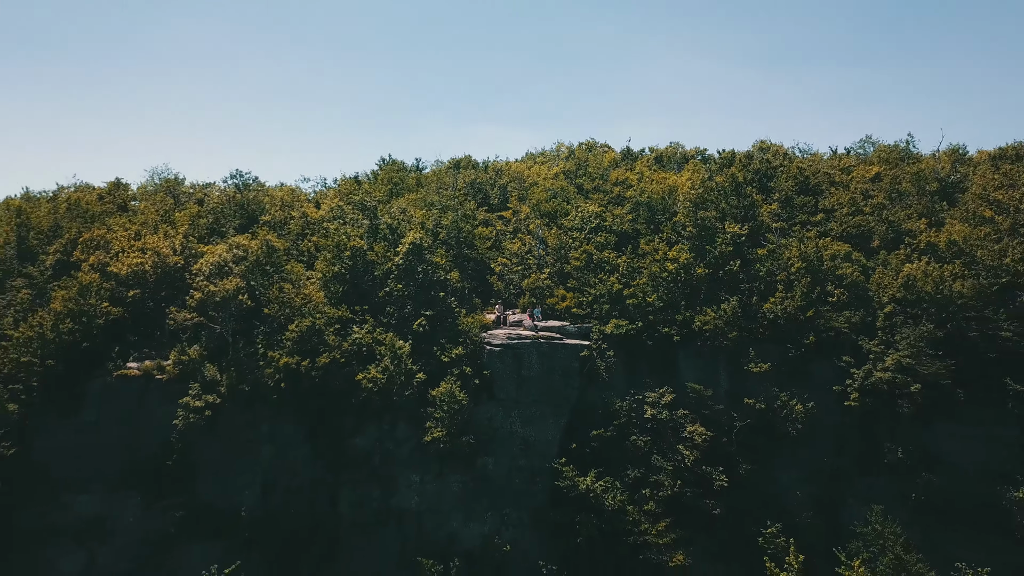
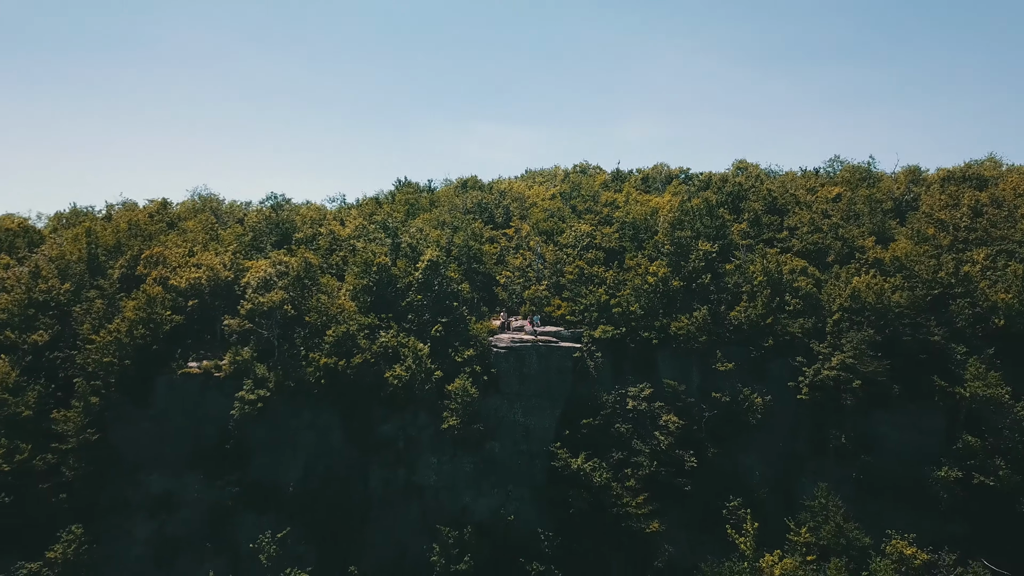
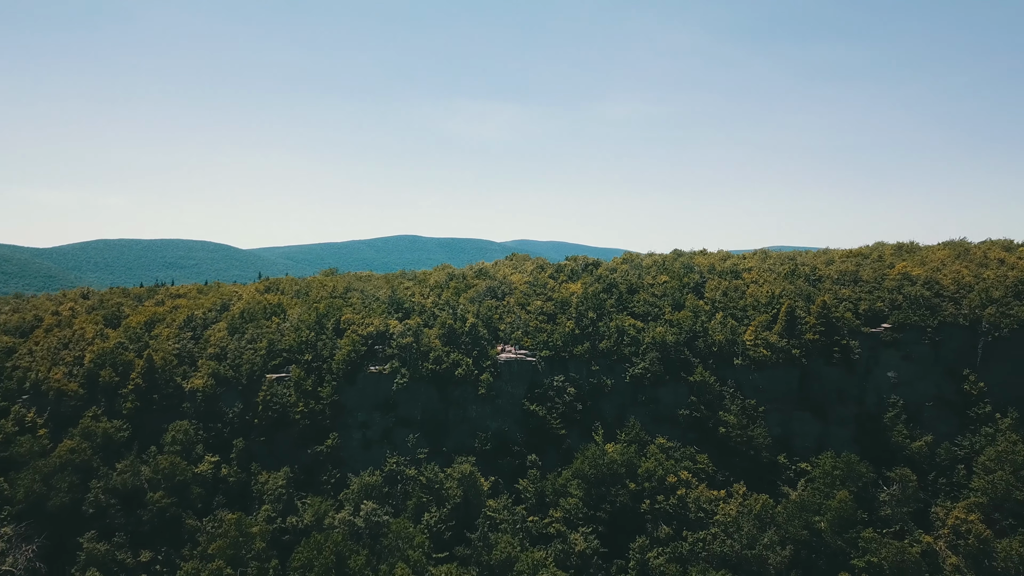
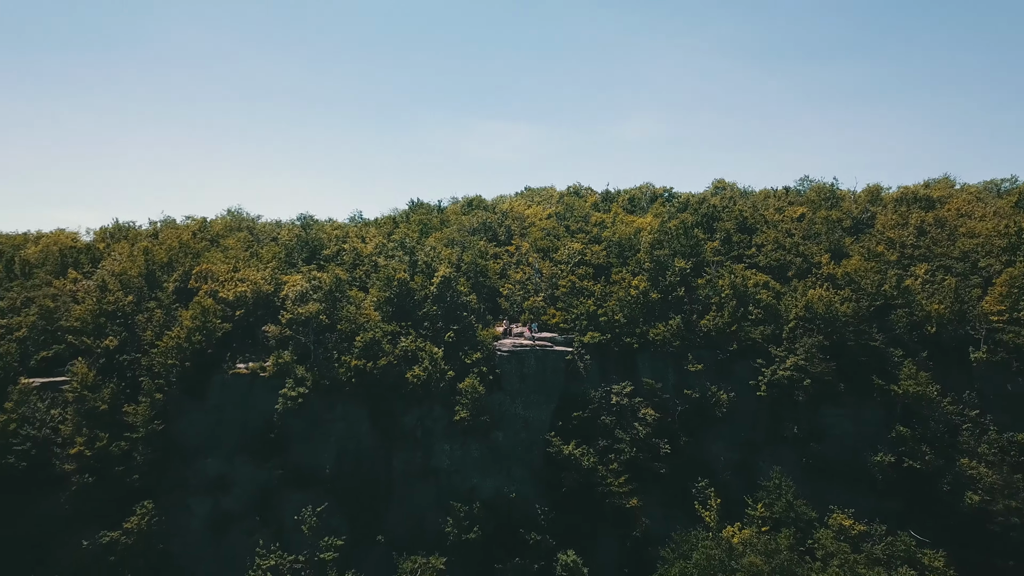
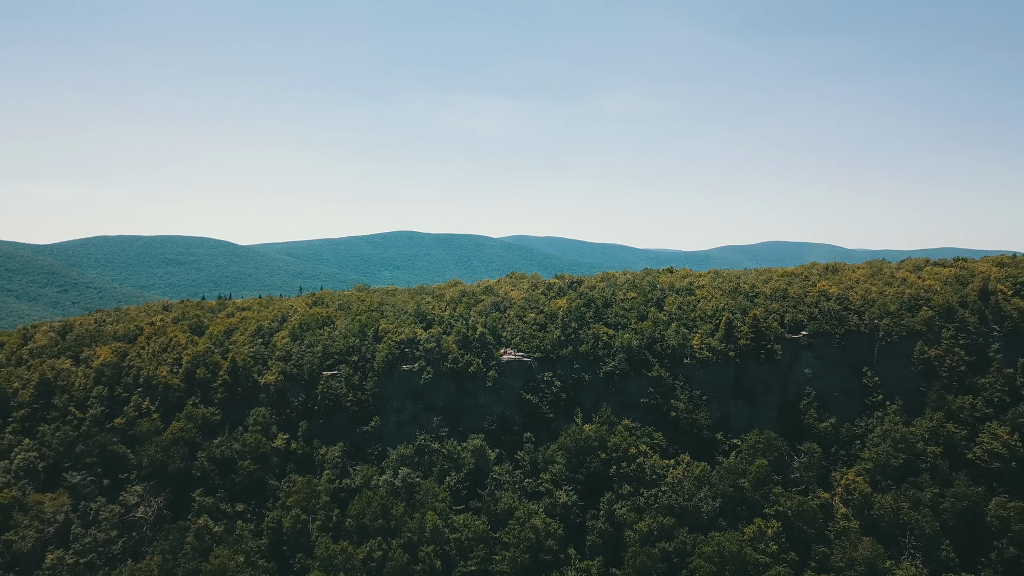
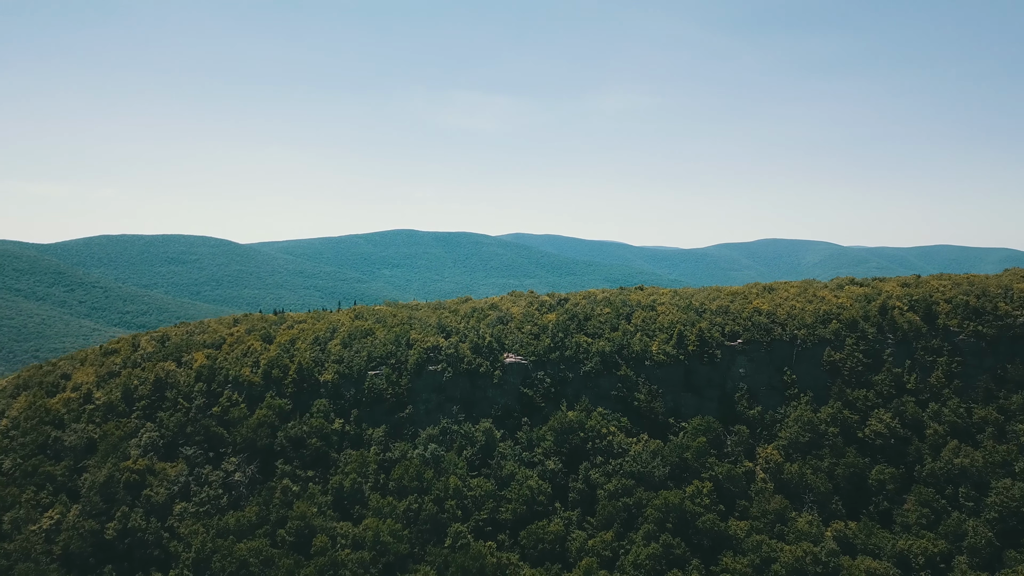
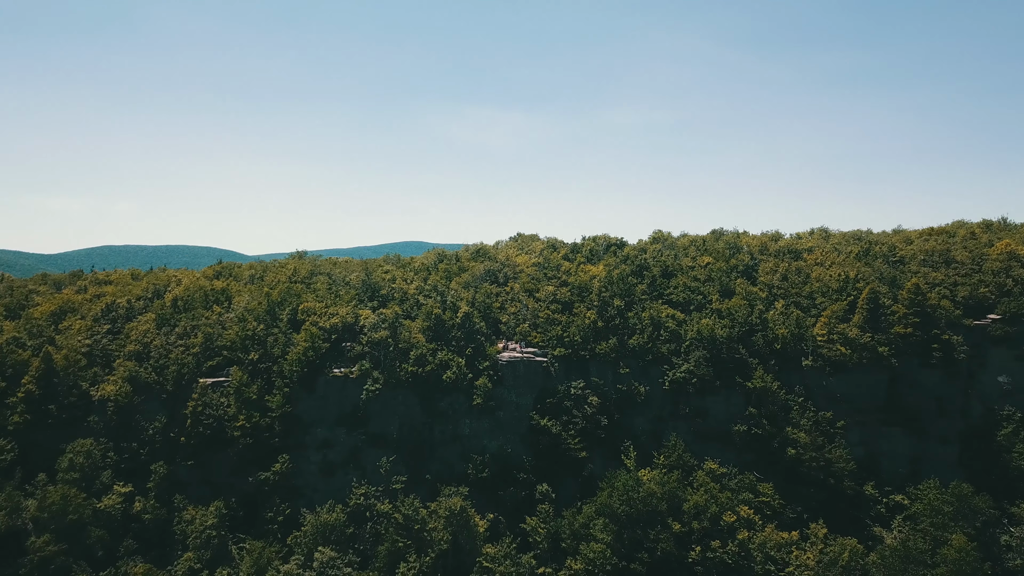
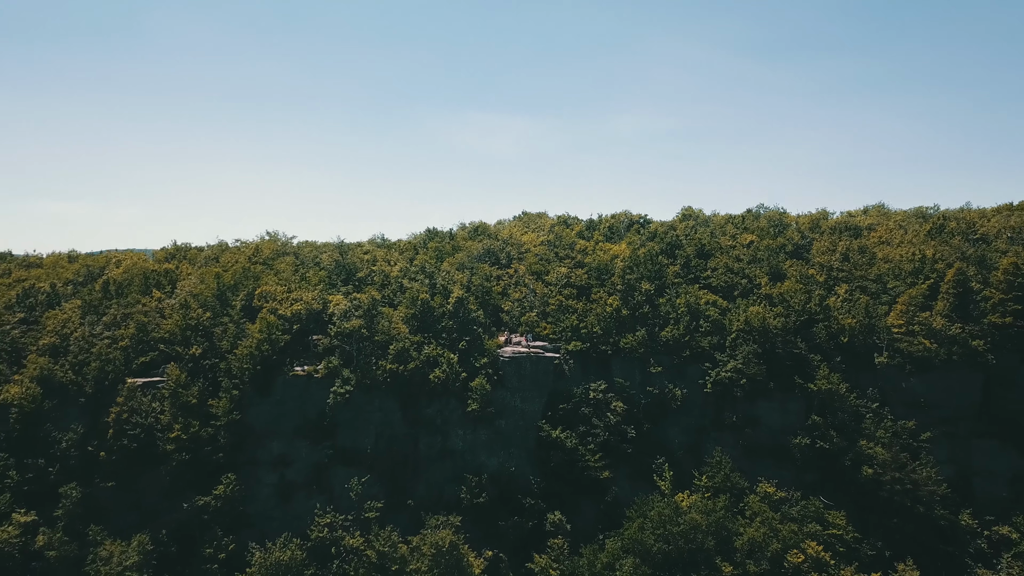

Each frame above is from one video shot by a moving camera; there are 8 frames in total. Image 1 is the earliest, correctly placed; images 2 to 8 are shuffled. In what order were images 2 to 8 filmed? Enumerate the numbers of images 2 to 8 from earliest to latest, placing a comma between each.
2, 4, 8, 7, 3, 5, 6
